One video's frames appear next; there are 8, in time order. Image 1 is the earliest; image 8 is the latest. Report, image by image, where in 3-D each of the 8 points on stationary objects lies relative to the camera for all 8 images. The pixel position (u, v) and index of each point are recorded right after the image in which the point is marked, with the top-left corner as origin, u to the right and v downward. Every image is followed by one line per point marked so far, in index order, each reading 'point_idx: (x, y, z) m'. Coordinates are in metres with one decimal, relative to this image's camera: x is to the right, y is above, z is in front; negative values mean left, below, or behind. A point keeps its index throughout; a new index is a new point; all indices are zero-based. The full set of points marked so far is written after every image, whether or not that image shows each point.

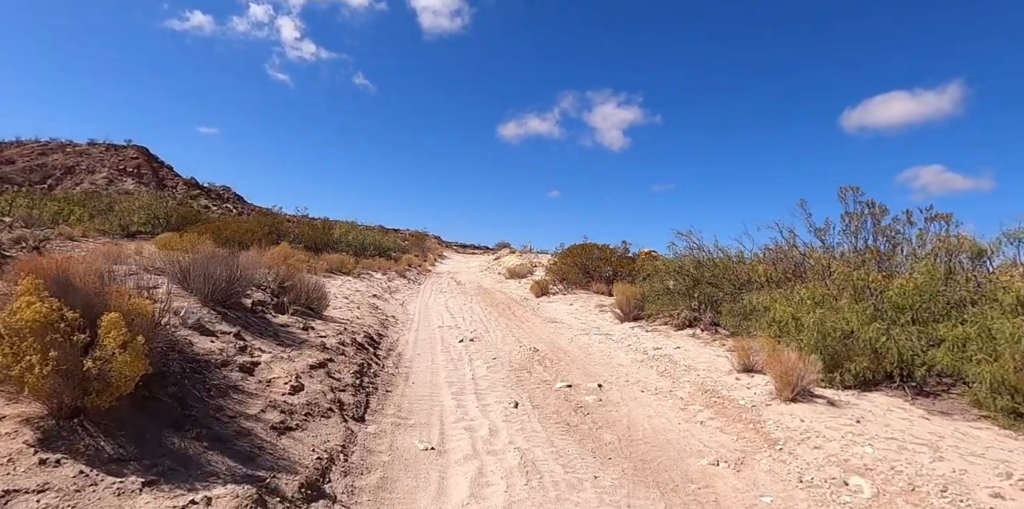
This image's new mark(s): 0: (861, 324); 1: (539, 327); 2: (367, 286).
0: (+5.4, -1.1, +7.6) m
1: (+0.7, -1.8, +12.4) m
2: (-4.6, -1.0, +15.6) m
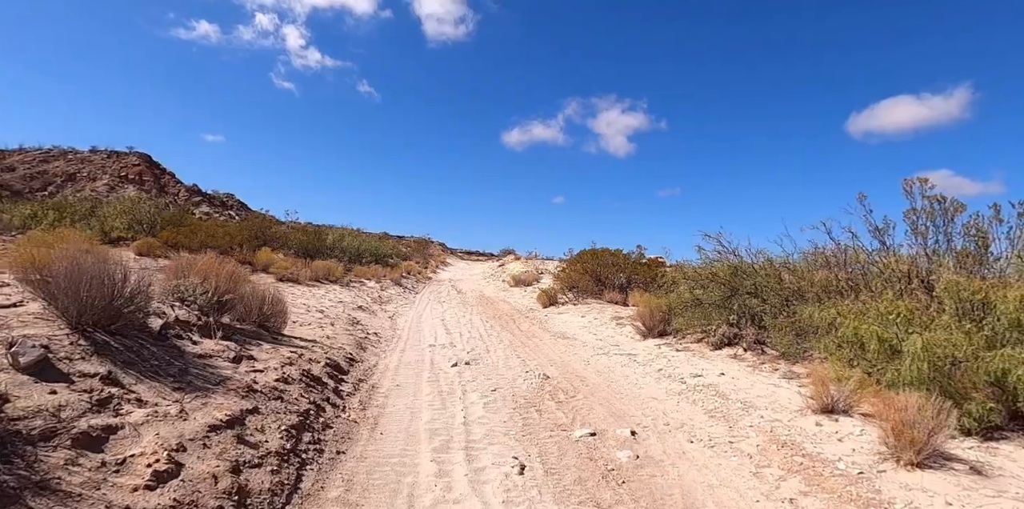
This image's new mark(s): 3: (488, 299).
0: (+5.4, -1.1, +5.7) m
1: (+0.8, -2.0, +10.6) m
2: (-4.5, -1.2, +13.9) m
3: (-0.9, -1.8, +19.3) m
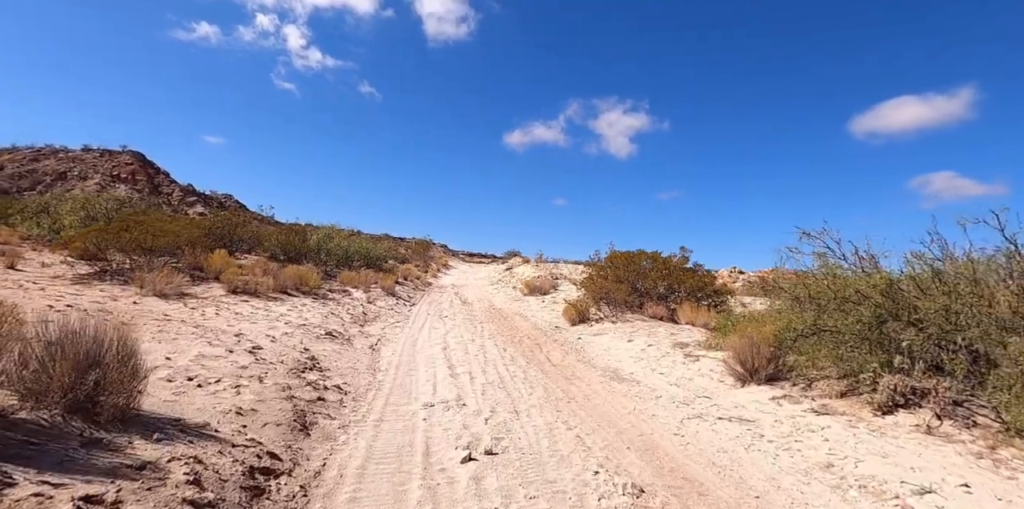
0: (+6.0, -1.2, +2.2) m
1: (+1.3, -2.0, +7.1) m
2: (-3.9, -1.3, +10.4) m
3: (-0.4, -1.9, +15.7) m
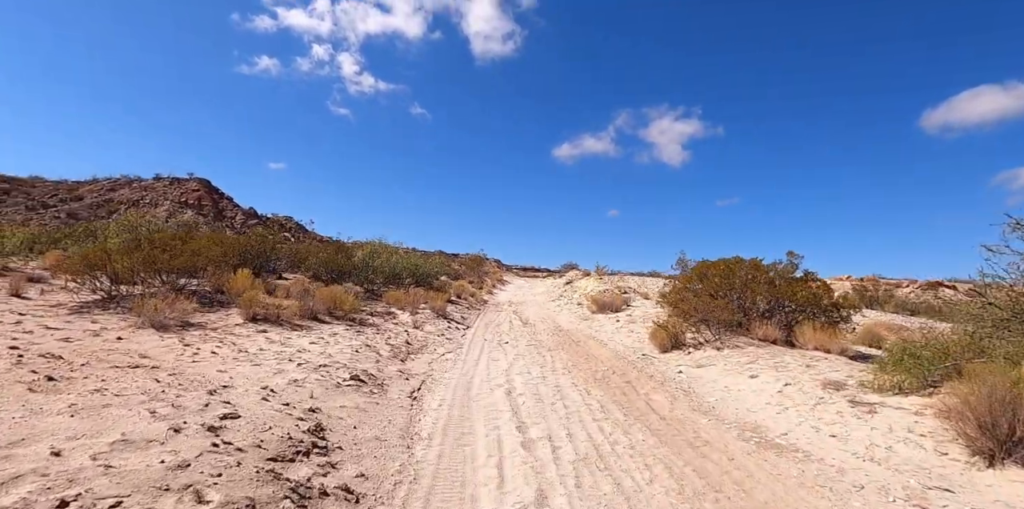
0: (+6.4, -1.0, -0.9) m
1: (+2.3, -2.1, +4.4) m
2: (-2.6, -1.6, +8.2) m
3: (+1.5, -2.2, +13.2) m
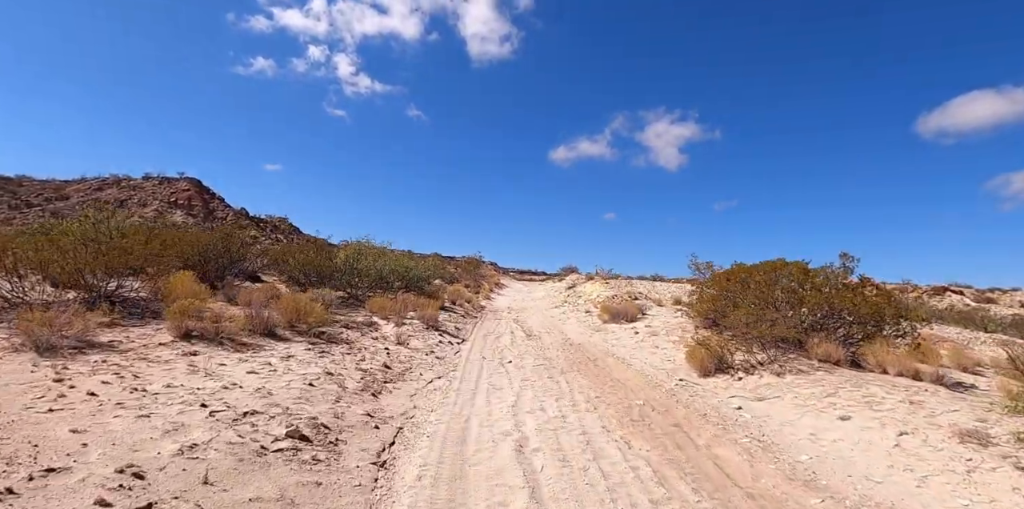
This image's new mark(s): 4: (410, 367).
0: (+6.6, -0.9, -2.9) m
1: (+2.5, -2.1, +2.4) m
2: (-2.5, -1.6, +6.2) m
3: (+1.6, -2.3, +11.2) m
4: (-1.8, -2.0, +8.4) m
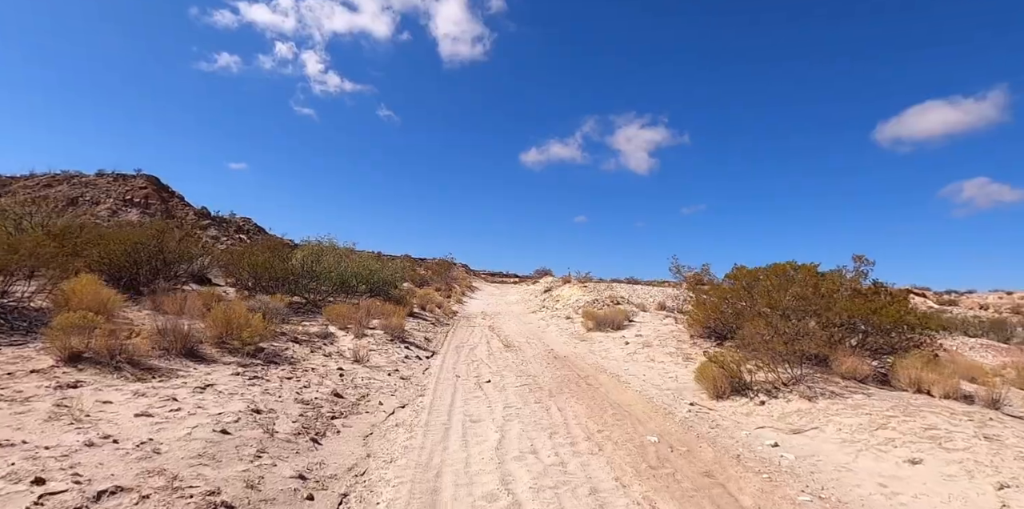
0: (+7.0, -0.9, -3.9) m
1: (+2.5, -2.1, +1.1) m
2: (-2.6, -1.6, +4.6) m
3: (+1.1, -2.3, +9.8) m
4: (-2.0, -2.0, +6.8) m
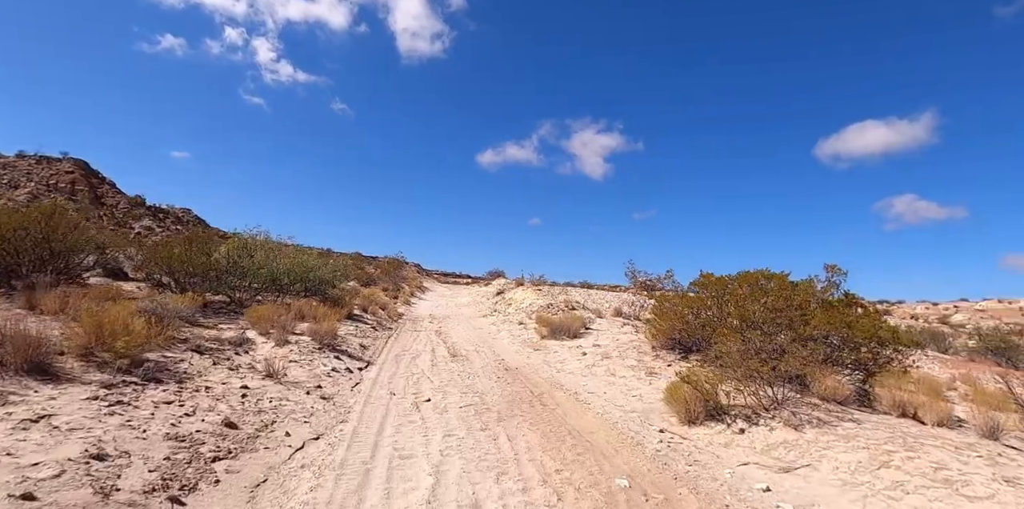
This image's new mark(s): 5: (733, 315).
0: (+7.3, -1.1, -4.4) m
1: (+2.4, -2.1, +0.1) m
2: (-3.1, -1.5, +3.2) m
3: (+0.2, -2.3, +8.7) m
4: (-2.7, -1.9, +5.5) m
5: (+4.0, -1.1, +9.1) m
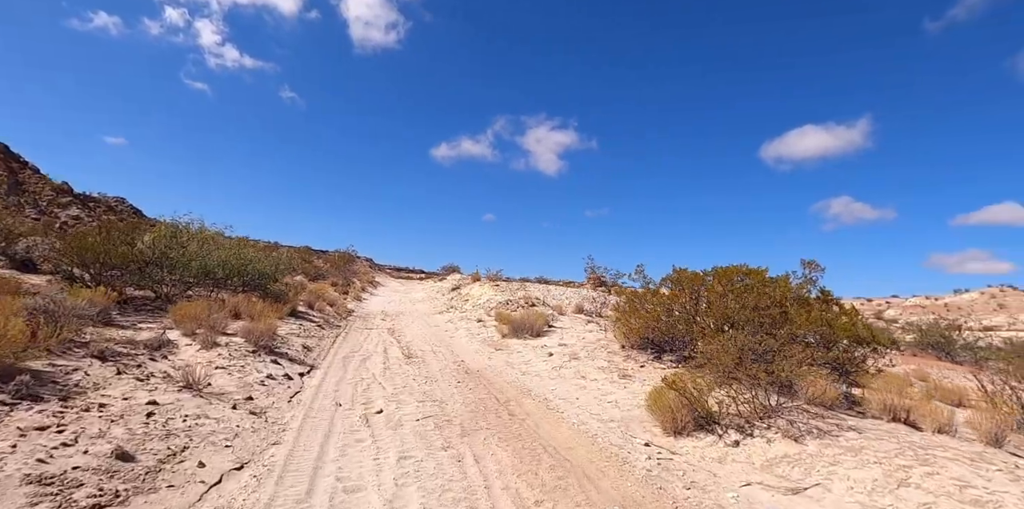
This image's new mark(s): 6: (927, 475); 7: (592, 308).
0: (+7.9, -1.1, -4.5) m
1: (+2.6, -2.1, -0.5) m
2: (-3.1, -1.4, +2.0) m
3: (-0.4, -2.2, +7.8) m
4: (-3.0, -1.8, +4.4) m
5: (+3.4, -1.0, +8.6) m
6: (+3.6, -2.0, +4.4) m
7: (+2.8, -1.8, +16.9) m
